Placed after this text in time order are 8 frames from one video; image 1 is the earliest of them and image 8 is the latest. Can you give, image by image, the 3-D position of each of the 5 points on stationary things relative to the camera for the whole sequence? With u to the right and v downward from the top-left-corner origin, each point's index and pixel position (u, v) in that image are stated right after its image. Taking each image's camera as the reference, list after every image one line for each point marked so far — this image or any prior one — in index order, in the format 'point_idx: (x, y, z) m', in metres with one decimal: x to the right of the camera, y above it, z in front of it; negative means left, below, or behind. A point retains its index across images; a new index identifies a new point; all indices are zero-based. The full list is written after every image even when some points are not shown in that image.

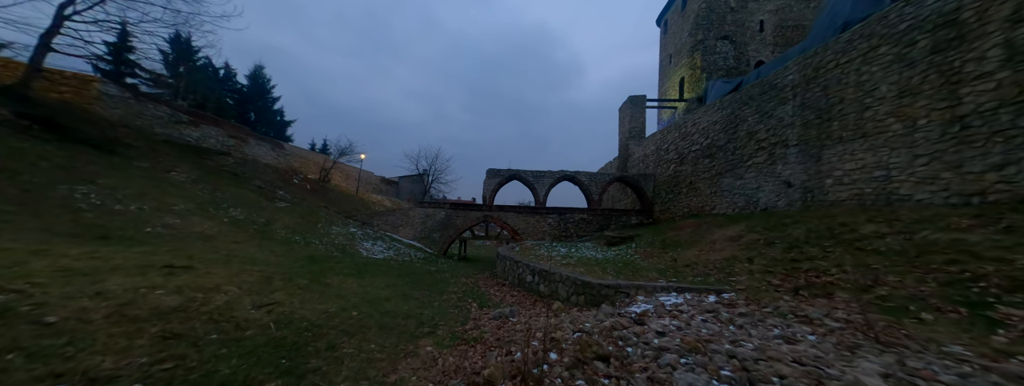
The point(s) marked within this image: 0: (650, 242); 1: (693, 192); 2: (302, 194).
0: (+5.2, -1.9, +10.5) m
1: (+9.3, +0.1, +13.8) m
2: (-13.9, -0.1, +18.3) m
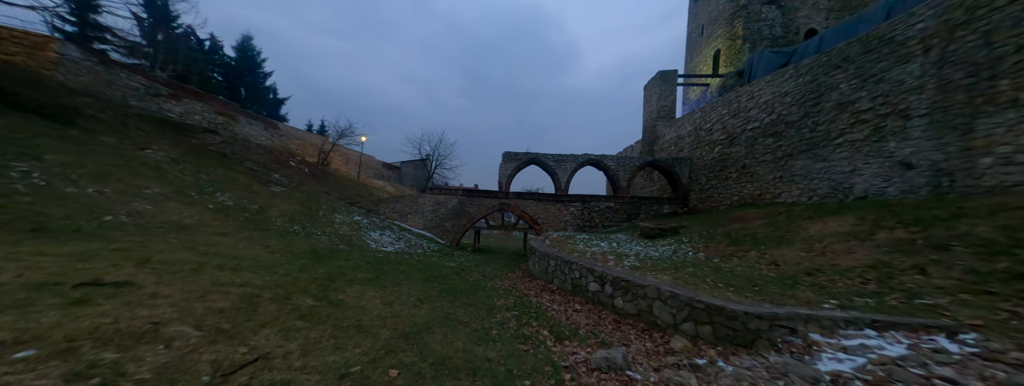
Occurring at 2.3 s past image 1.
0: (+6.4, -1.5, +8.9) m
1: (+10.5, +0.7, +12.2) m
2: (-12.7, +0.9, +16.7) m
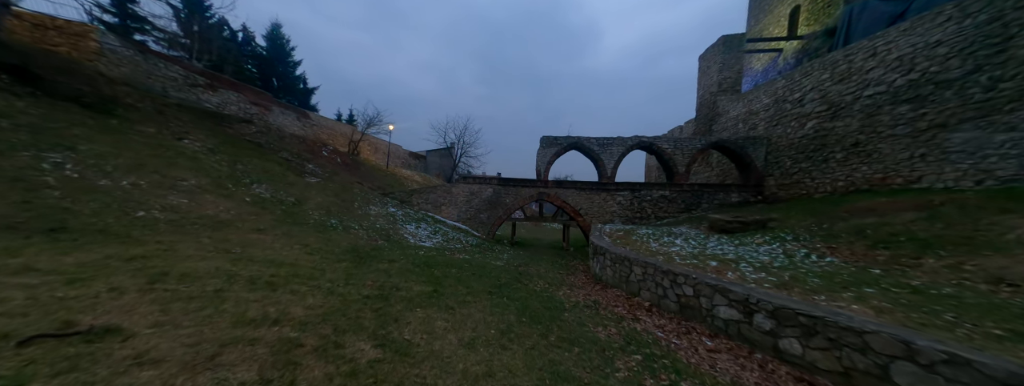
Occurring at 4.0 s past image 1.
0: (+8.1, -1.1, +7.1) m
1: (+12.4, +1.3, +9.9) m
2: (-10.4, +1.4, +16.2) m
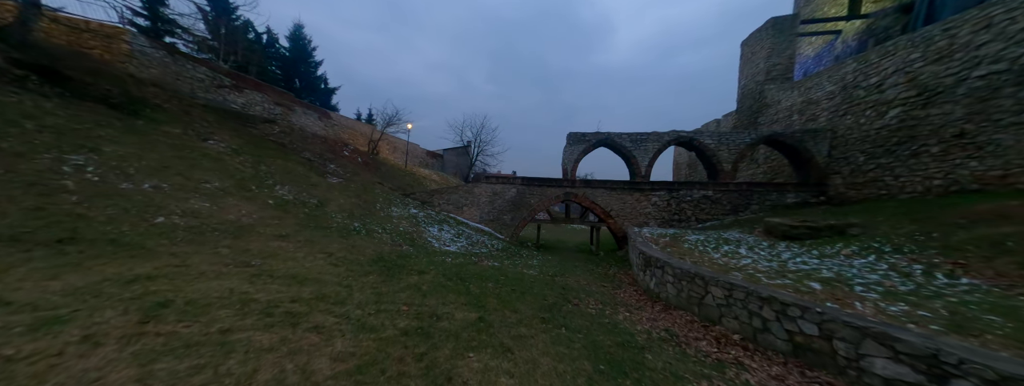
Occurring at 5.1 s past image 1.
0: (+9.1, -1.2, +5.8) m
1: (+13.5, +1.2, +8.4) m
2: (-8.9, +1.4, +15.8) m
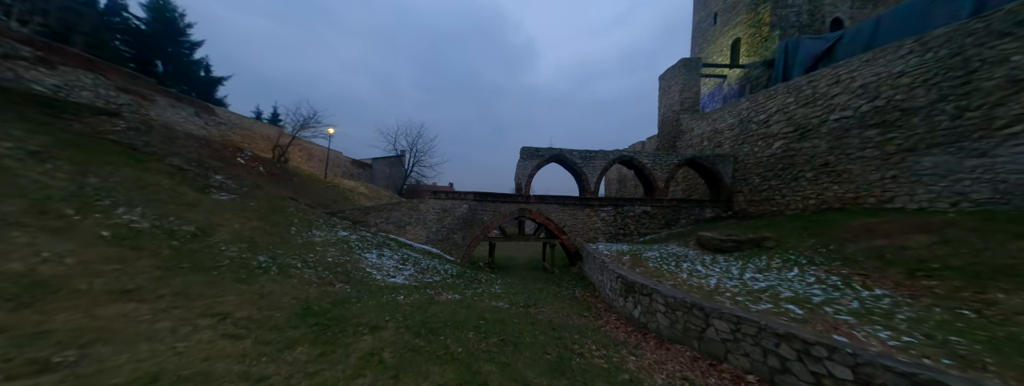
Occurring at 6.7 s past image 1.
0: (+8.6, -1.7, +7.0) m
1: (+12.2, +0.6, +10.7) m
2: (-11.4, +0.6, +12.2) m
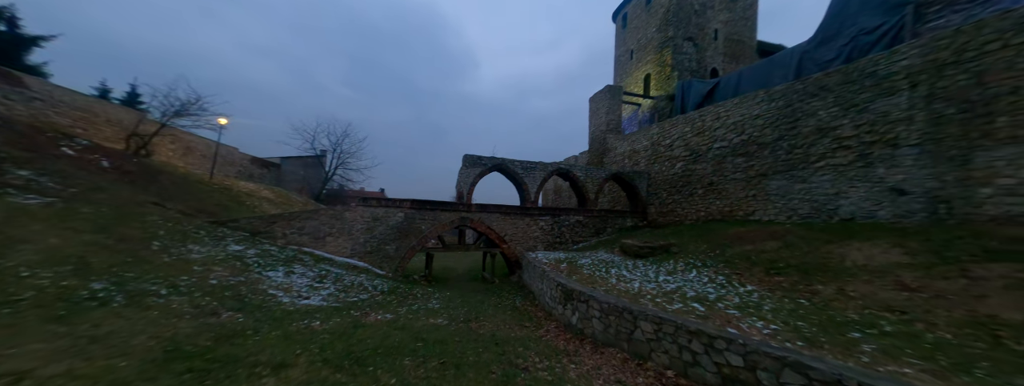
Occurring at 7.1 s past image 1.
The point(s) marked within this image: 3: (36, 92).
0: (+7.0, -2.1, +8.5) m
1: (+9.7, 0.0, +13.0) m
2: (-13.6, +0.5, +9.1) m
3: (-19.3, +4.4, +11.5) m
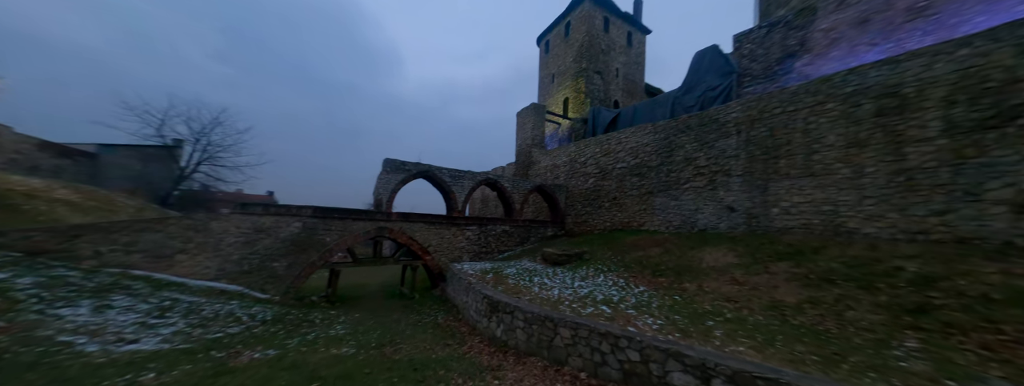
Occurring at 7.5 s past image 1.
0: (+4.5, -2.6, +9.7) m
1: (+6.0, -0.8, +14.9) m
2: (-15.4, +0.8, +5.0) m
3: (-21.4, +4.8, +6.0) m
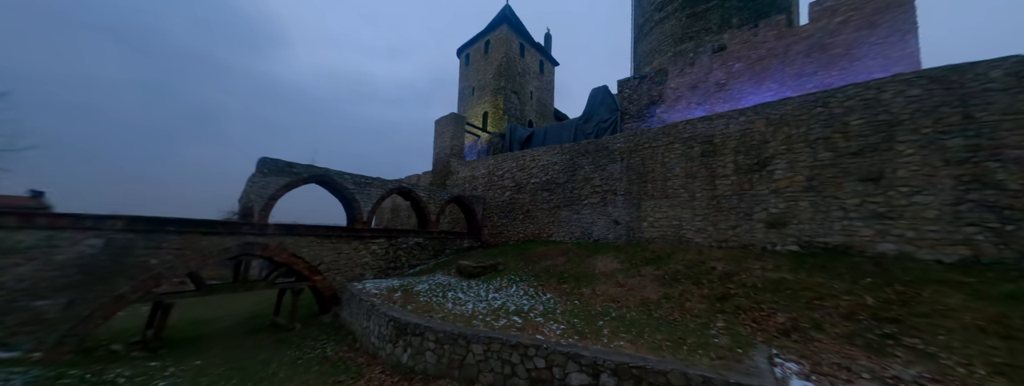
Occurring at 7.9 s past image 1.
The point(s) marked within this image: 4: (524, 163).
0: (+1.5, -3.2, +10.3) m
1: (+1.5, -1.6, +15.7) m
2: (-16.1, +1.3, +0.2) m
3: (-22.0, +5.5, -0.5) m
4: (+1.1, +1.7, +16.9) m
